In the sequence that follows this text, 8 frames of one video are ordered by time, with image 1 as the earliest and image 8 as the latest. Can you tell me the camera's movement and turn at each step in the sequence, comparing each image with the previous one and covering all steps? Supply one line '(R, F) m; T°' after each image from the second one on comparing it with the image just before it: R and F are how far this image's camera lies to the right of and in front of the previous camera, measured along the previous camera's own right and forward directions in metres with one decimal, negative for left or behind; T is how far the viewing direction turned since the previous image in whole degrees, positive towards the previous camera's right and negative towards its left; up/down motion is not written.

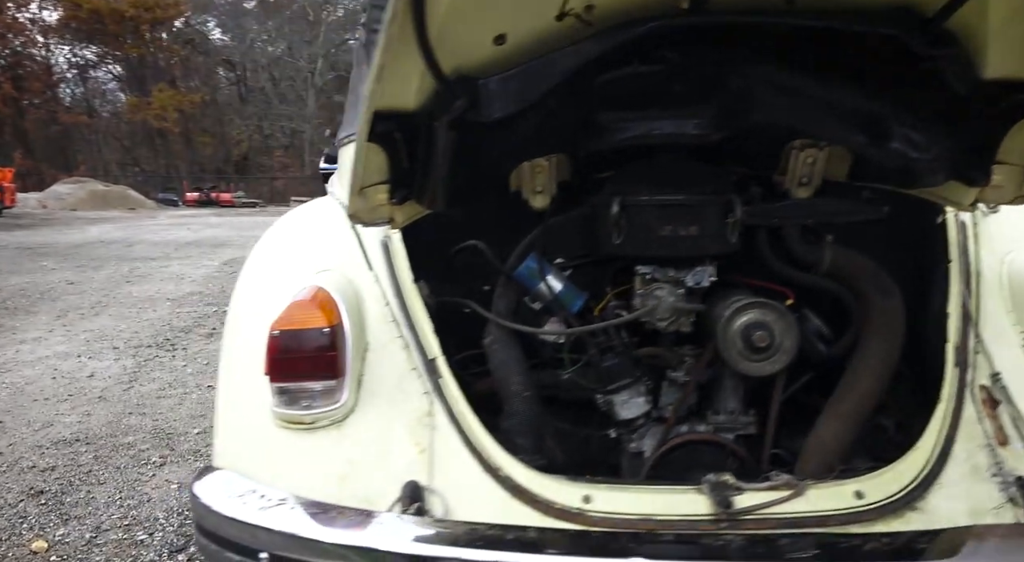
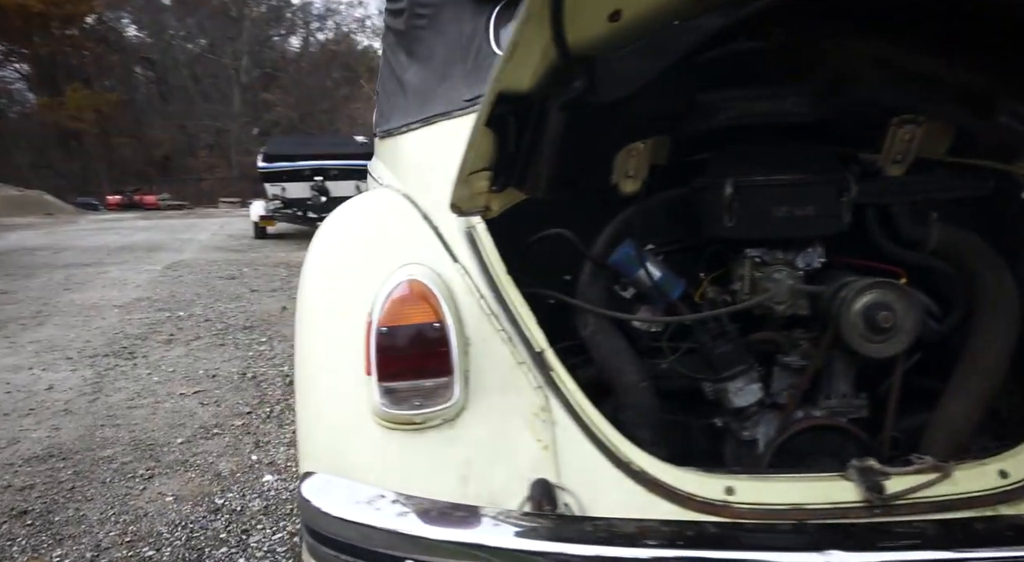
(-0.3, +0.1) m; +4°
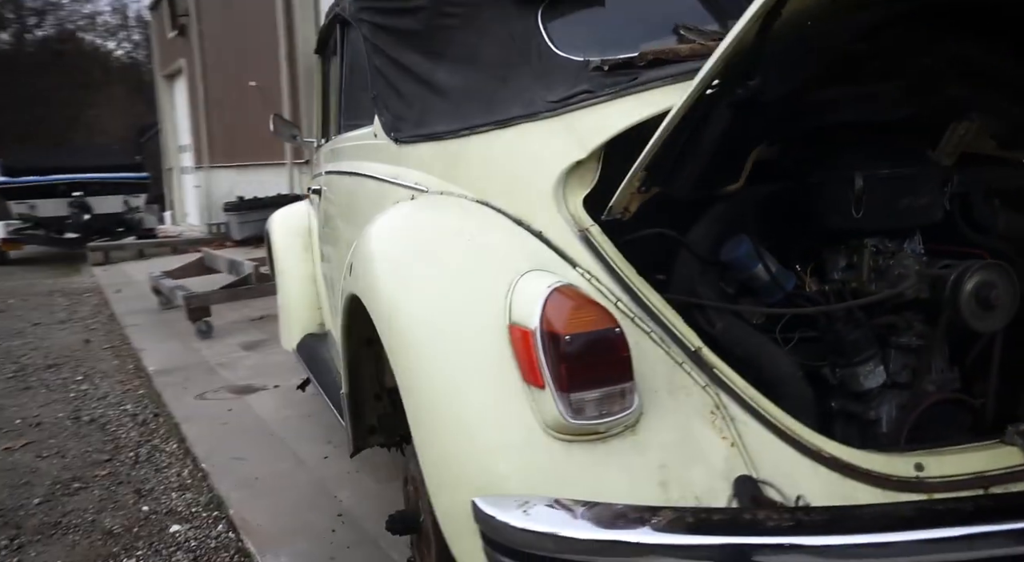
(-0.7, +0.2) m; +15°
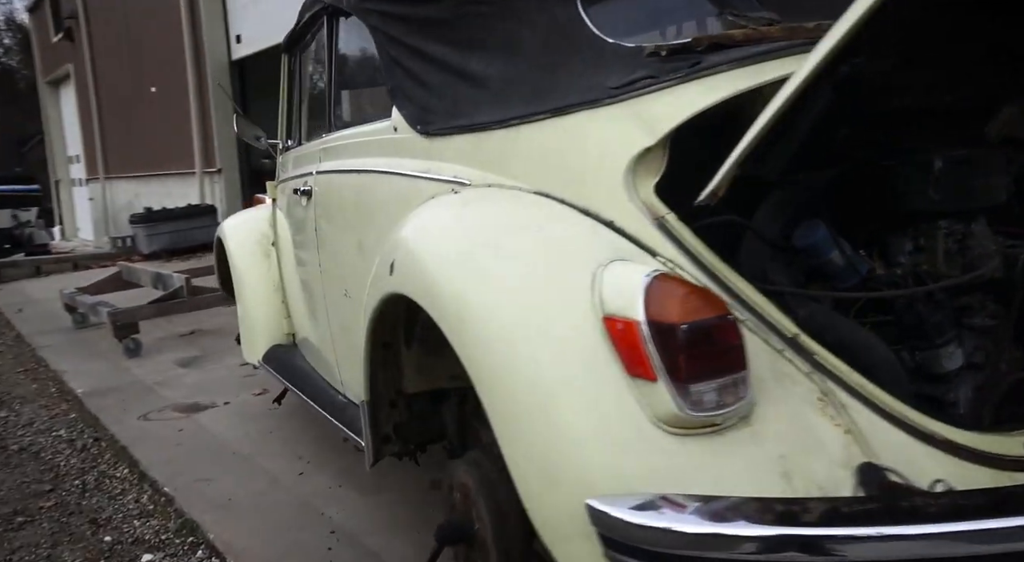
(-0.3, +0.1) m; +6°
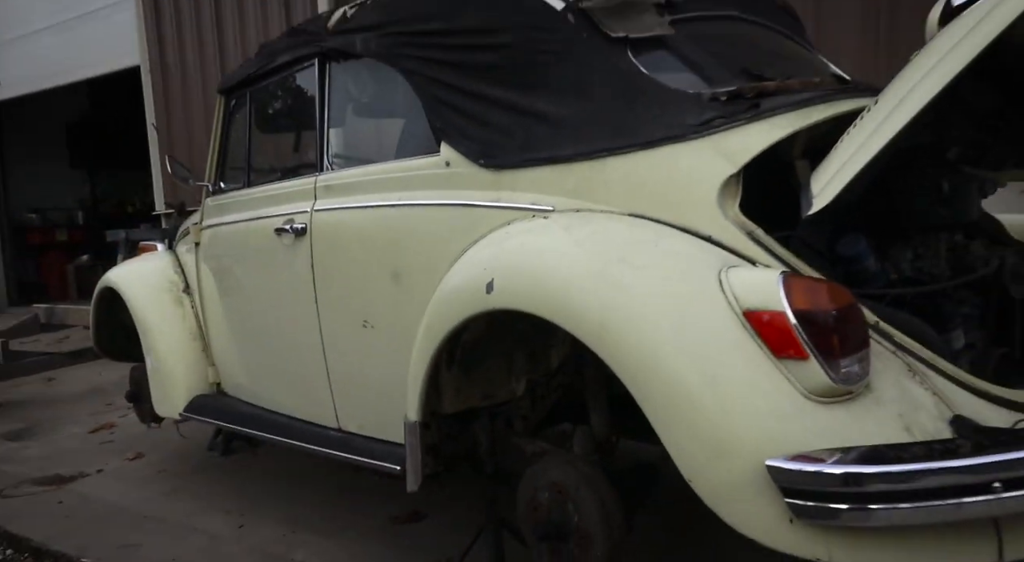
(-0.8, -0.1) m; +16°
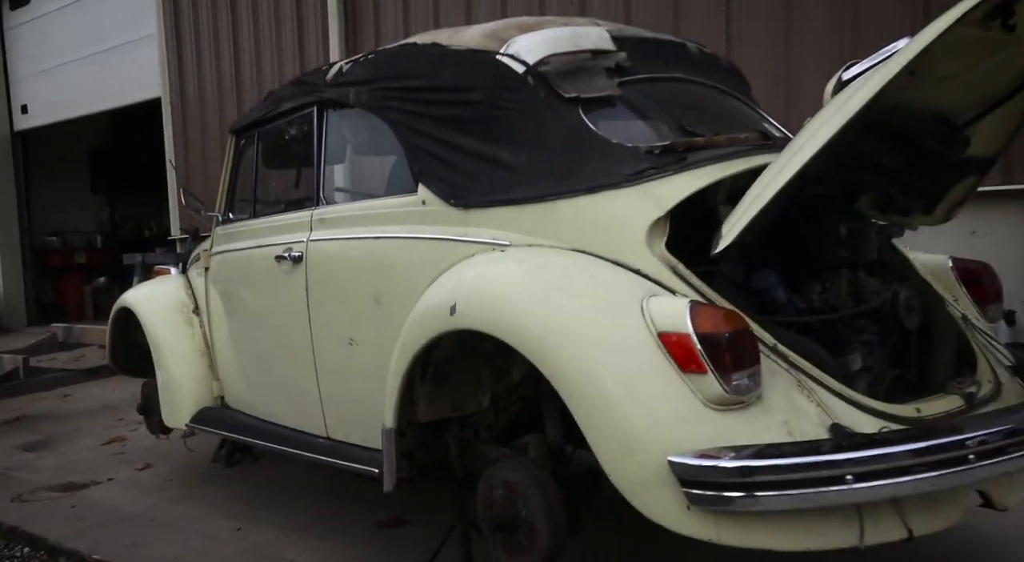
(+0.2, -0.4) m; -1°
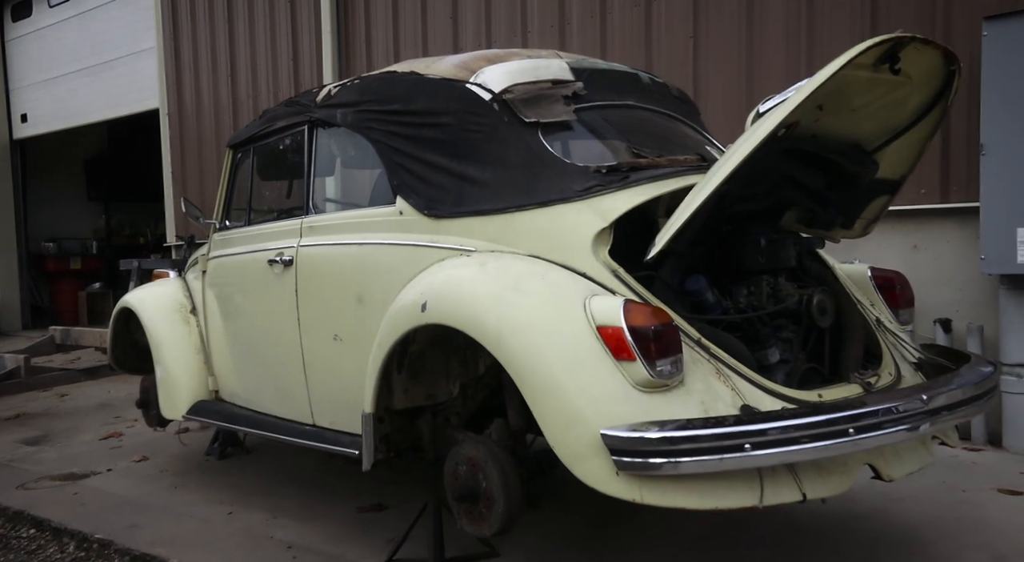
(+0.1, -0.4) m; +1°
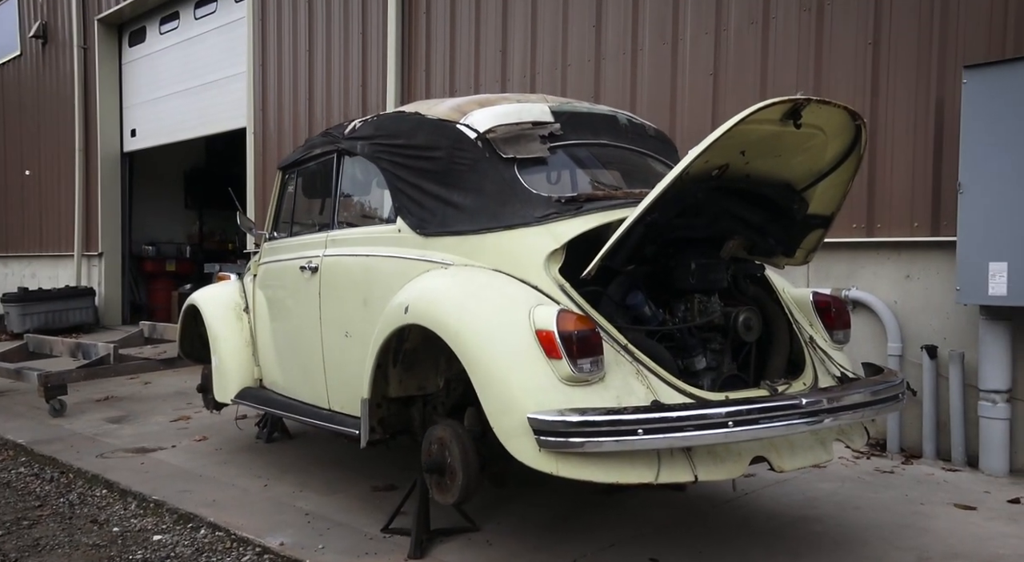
(+0.5, -0.5) m; -6°
